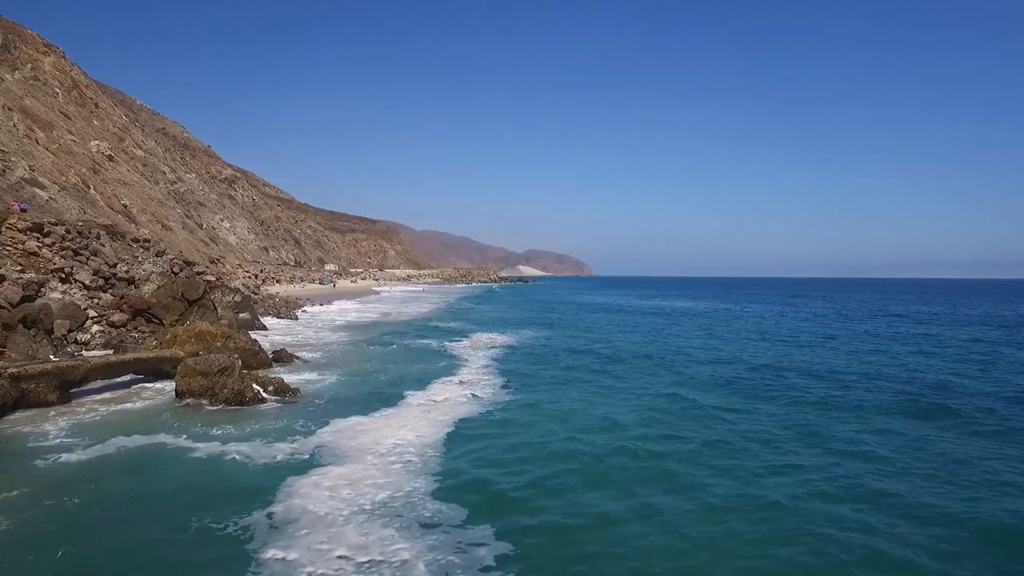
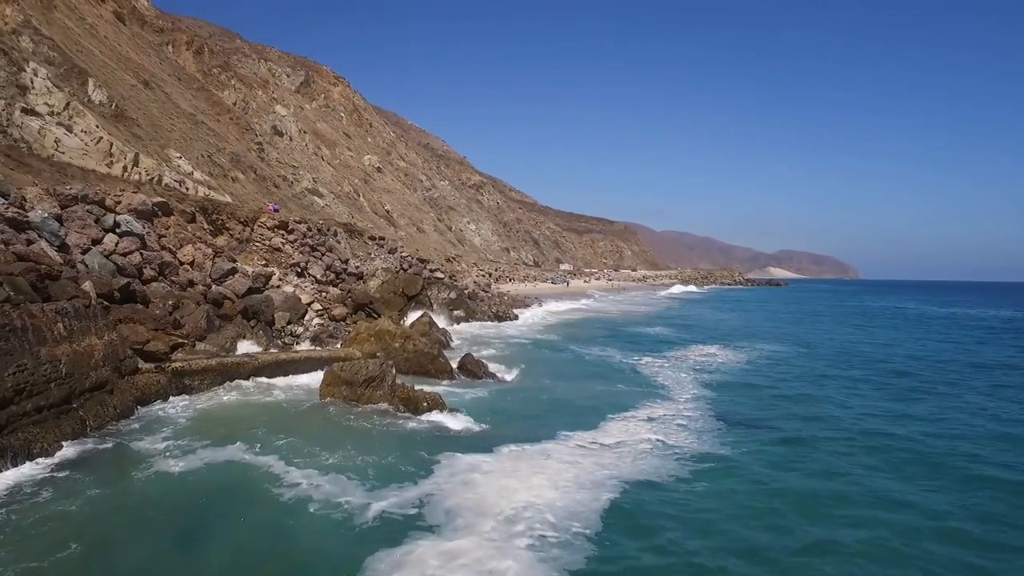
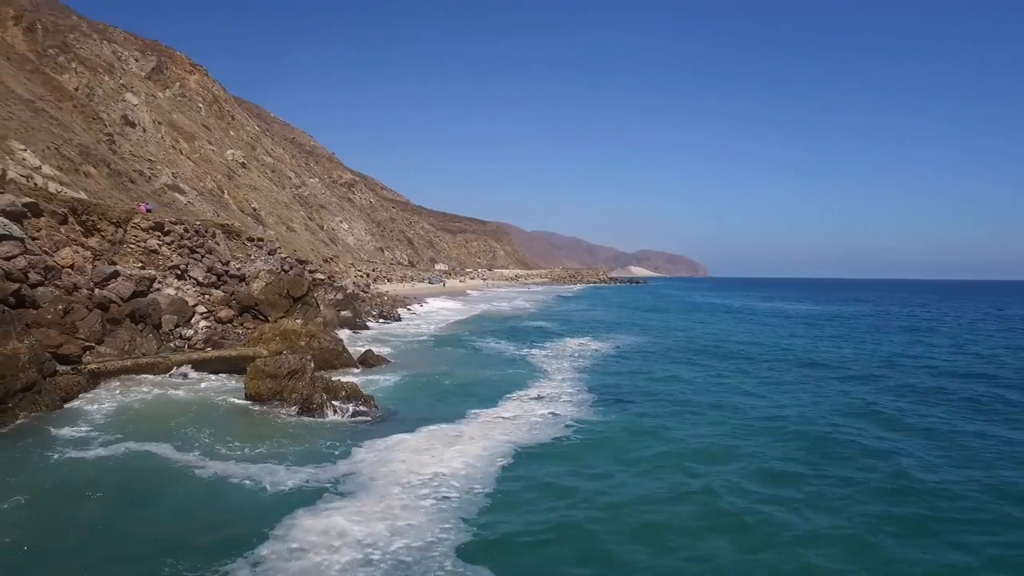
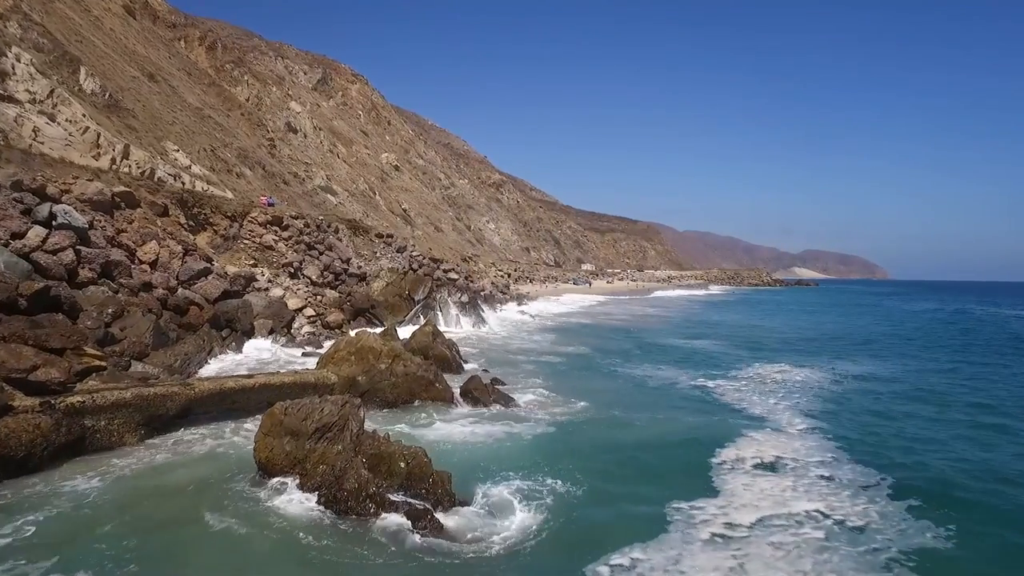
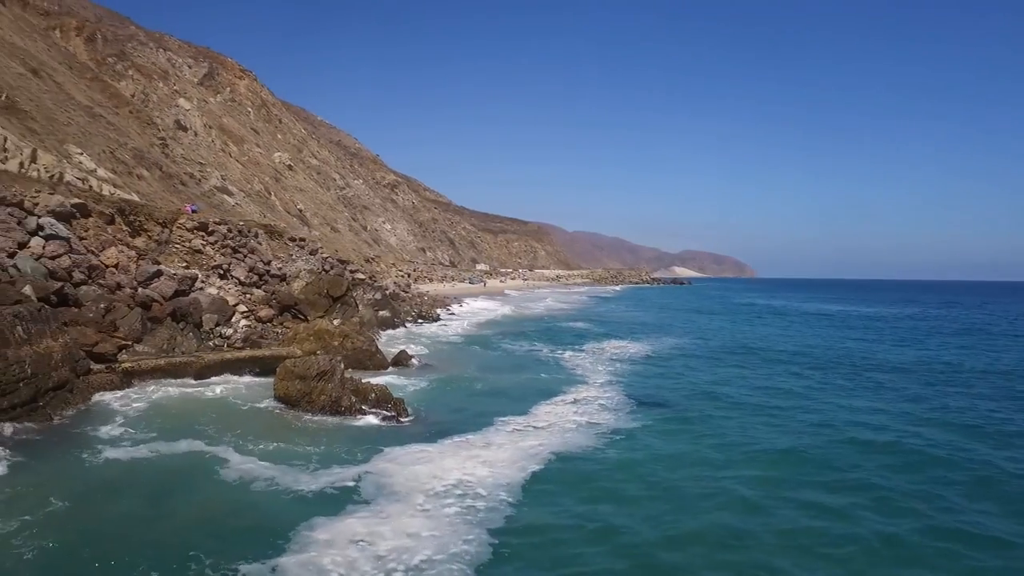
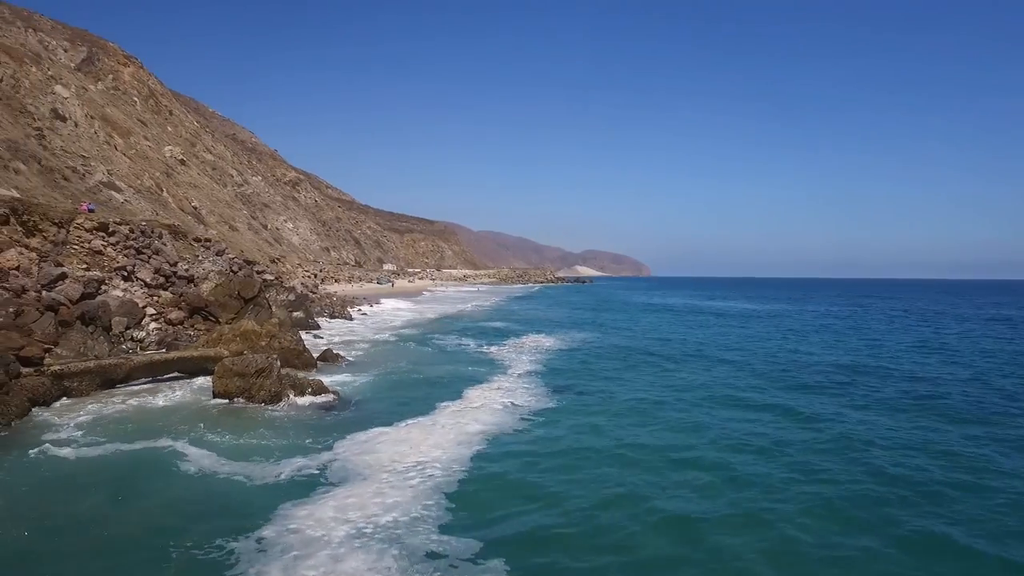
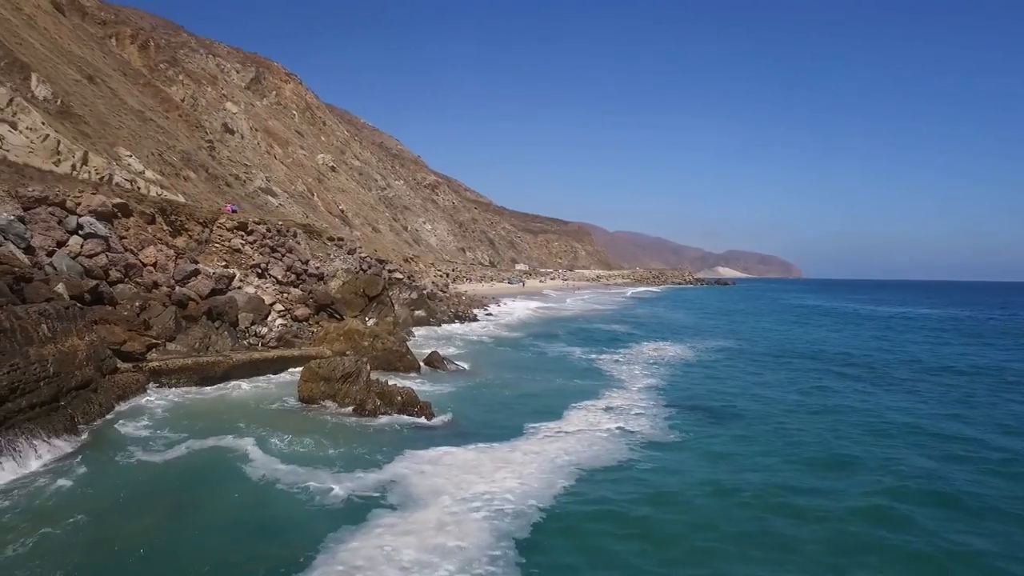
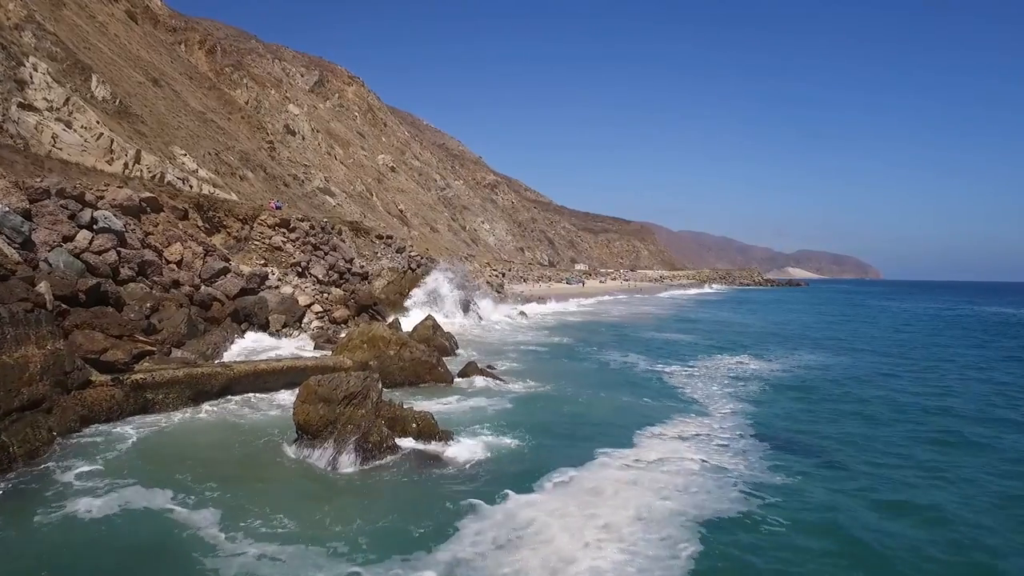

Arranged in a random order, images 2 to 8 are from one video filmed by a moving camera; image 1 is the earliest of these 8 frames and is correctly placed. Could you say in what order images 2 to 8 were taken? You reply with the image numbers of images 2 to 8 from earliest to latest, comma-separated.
6, 3, 5, 7, 2, 8, 4
